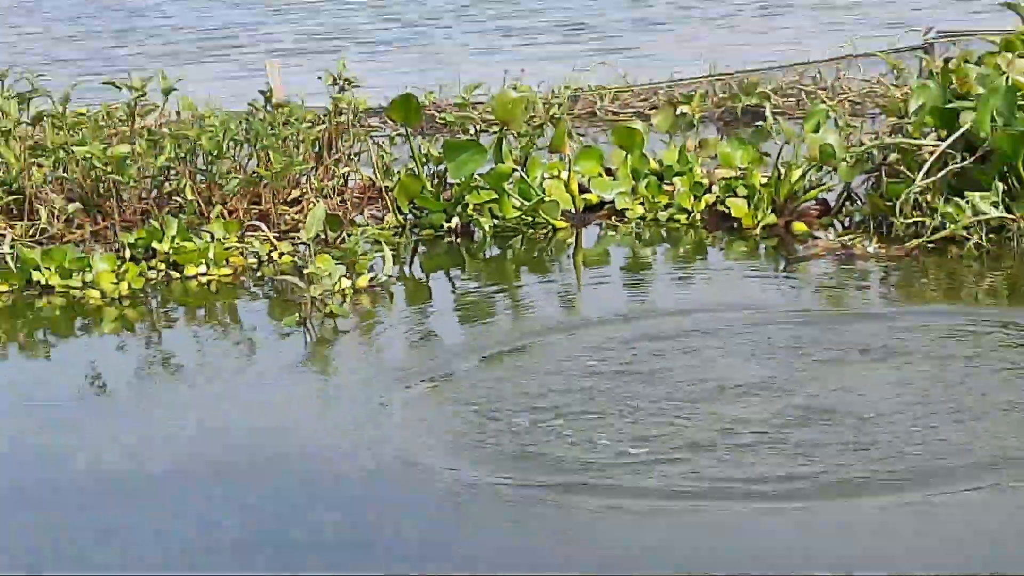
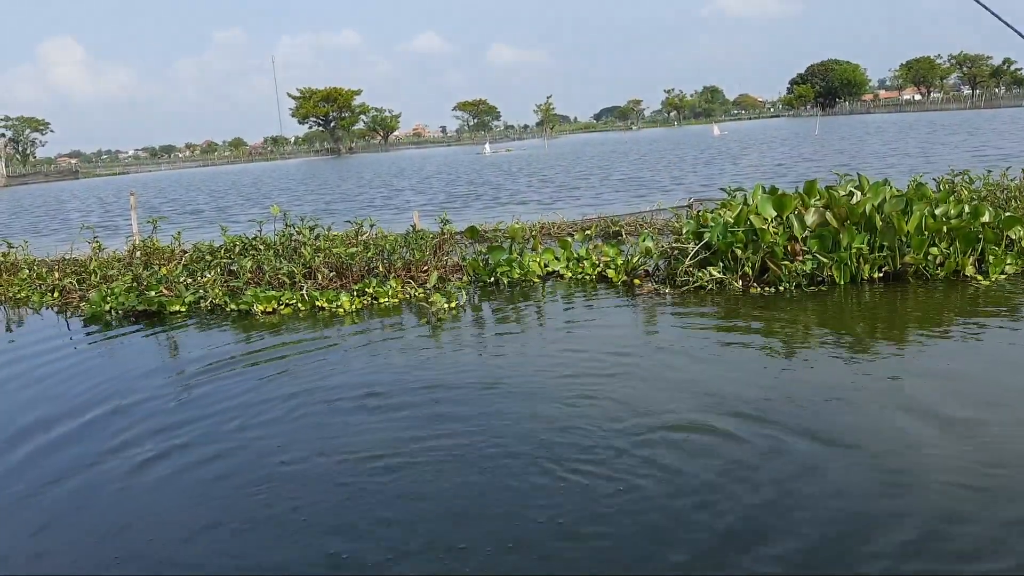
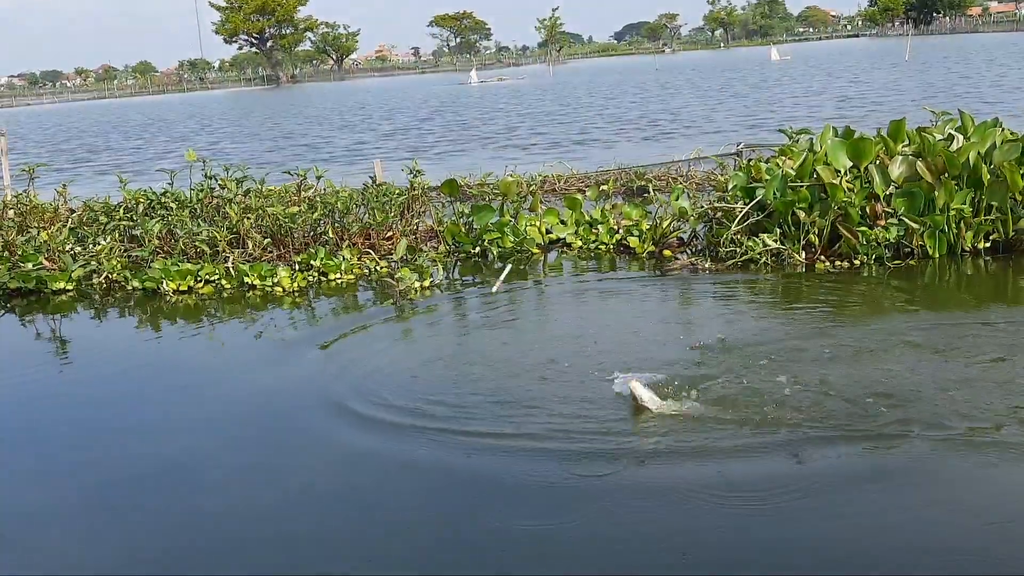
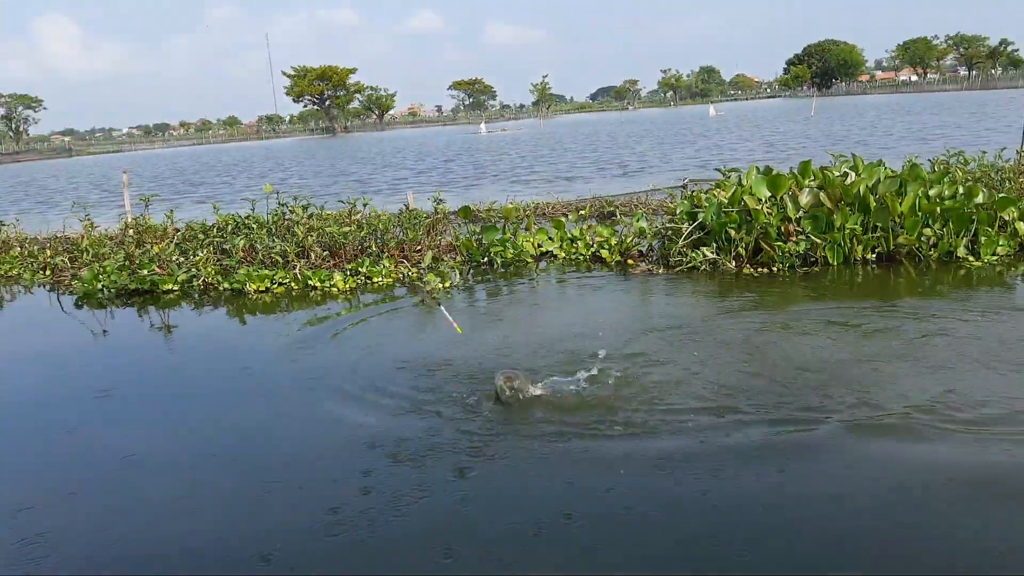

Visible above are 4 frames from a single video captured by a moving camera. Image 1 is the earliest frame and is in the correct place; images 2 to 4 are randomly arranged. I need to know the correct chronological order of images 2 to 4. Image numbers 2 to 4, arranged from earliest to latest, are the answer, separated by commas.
3, 4, 2
